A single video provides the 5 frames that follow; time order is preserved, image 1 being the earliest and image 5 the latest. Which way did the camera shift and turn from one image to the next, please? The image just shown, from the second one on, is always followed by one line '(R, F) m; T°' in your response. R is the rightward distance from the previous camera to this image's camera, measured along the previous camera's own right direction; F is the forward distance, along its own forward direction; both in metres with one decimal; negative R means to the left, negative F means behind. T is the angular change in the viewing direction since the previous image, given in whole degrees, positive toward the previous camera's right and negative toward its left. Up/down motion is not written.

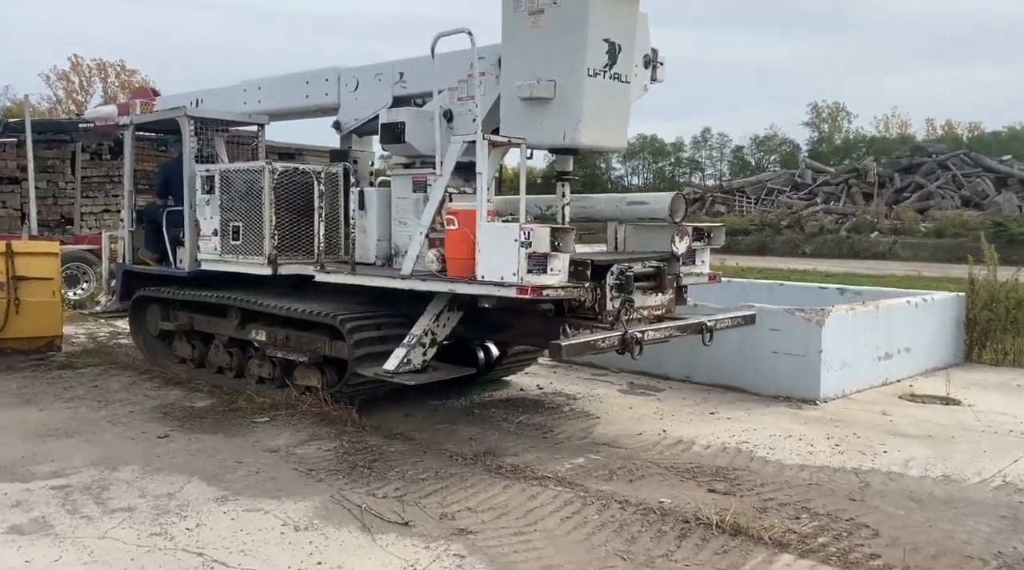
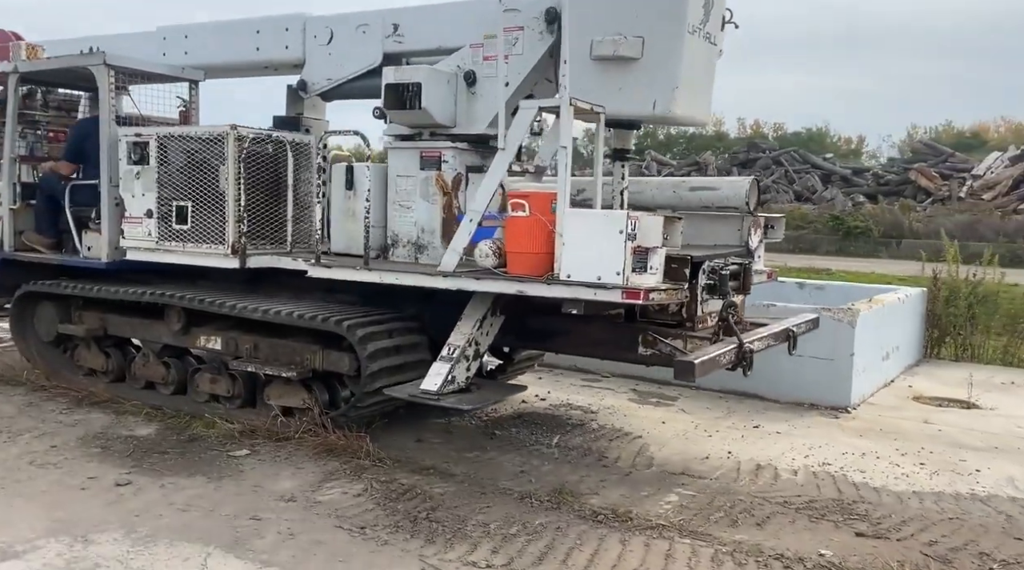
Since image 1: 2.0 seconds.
(-1.2, +1.1) m; +11°
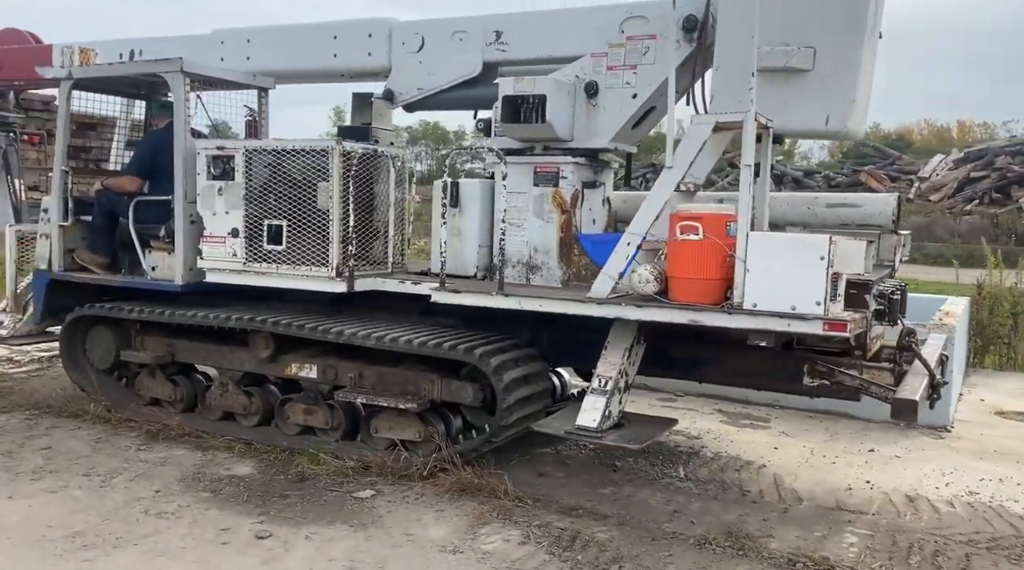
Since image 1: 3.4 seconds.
(-1.0, +0.3) m; +3°
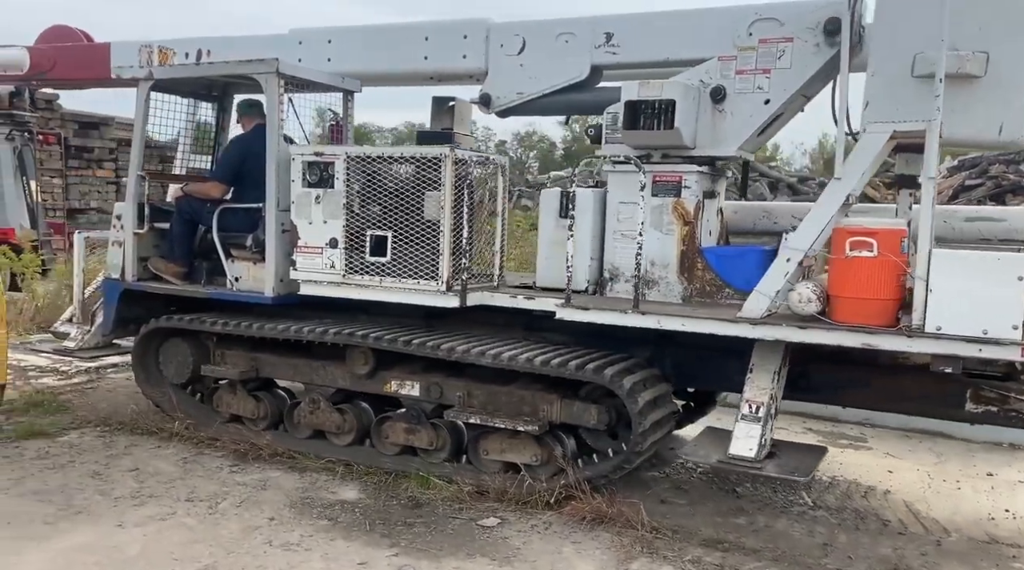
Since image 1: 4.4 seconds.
(-0.7, +0.3) m; +1°
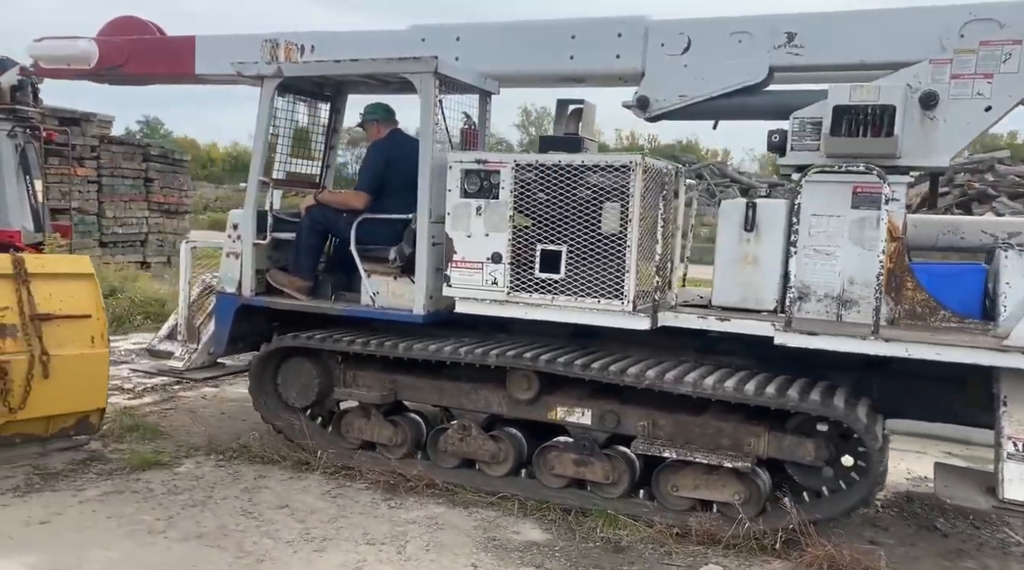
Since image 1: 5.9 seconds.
(-1.1, +0.4) m; +2°
